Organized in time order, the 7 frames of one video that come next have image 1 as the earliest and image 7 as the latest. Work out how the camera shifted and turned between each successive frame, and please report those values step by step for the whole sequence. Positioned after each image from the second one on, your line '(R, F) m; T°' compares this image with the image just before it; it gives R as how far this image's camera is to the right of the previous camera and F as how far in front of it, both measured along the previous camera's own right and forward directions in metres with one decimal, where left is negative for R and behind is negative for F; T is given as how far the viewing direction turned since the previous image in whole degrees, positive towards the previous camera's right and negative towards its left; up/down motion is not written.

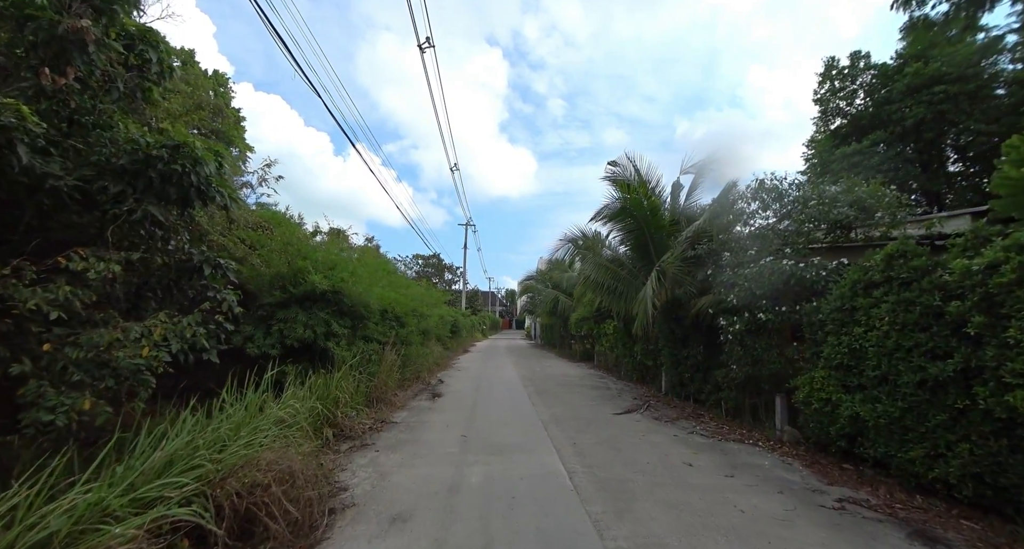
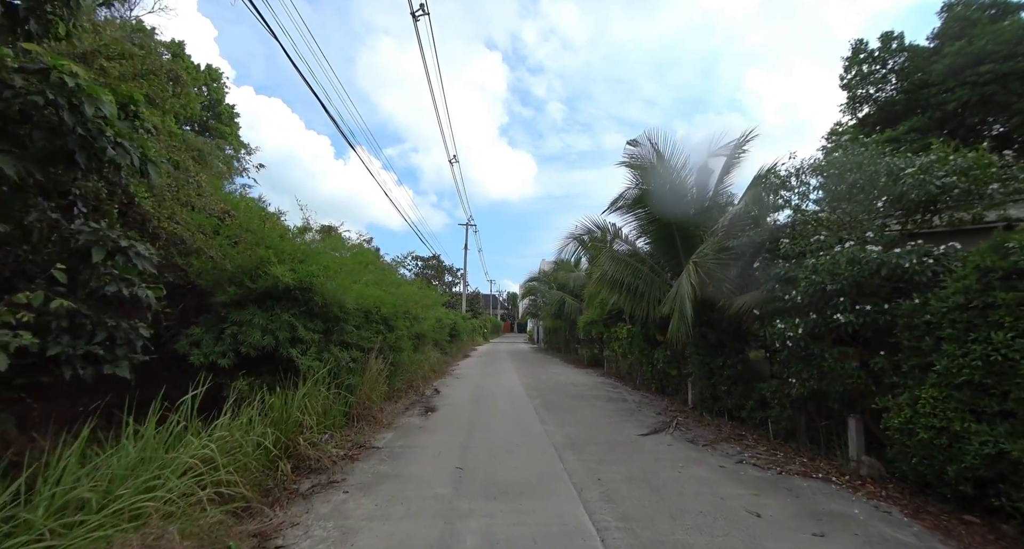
(-0.1, +1.2) m; 0°
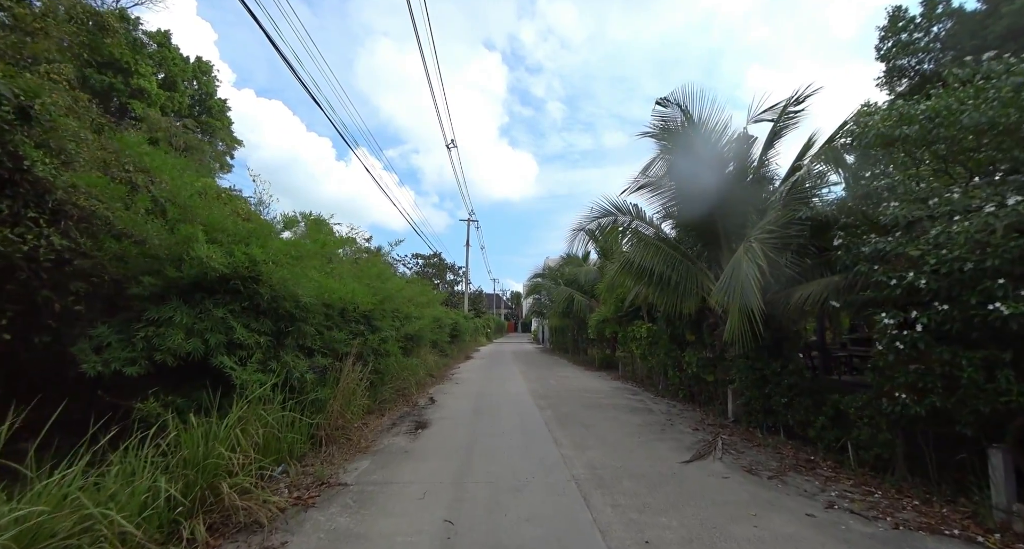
(0.0, +1.3) m; 0°
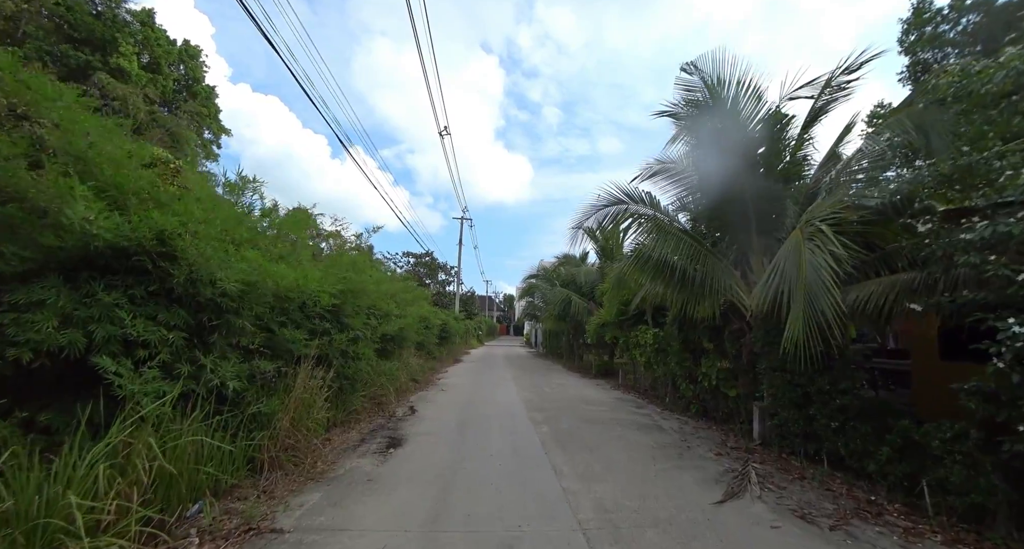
(0.0, +1.0) m; +1°
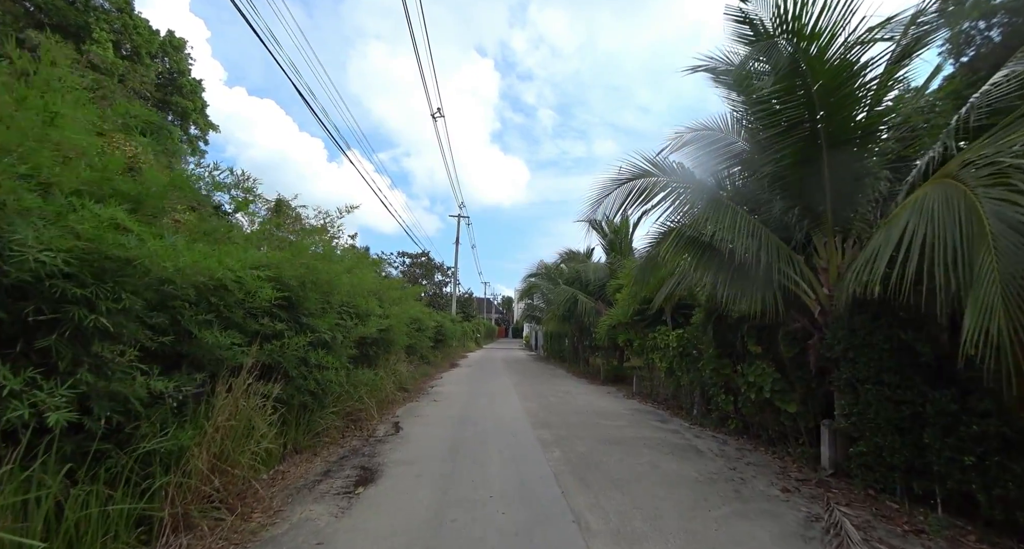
(-0.1, +1.3) m; 0°
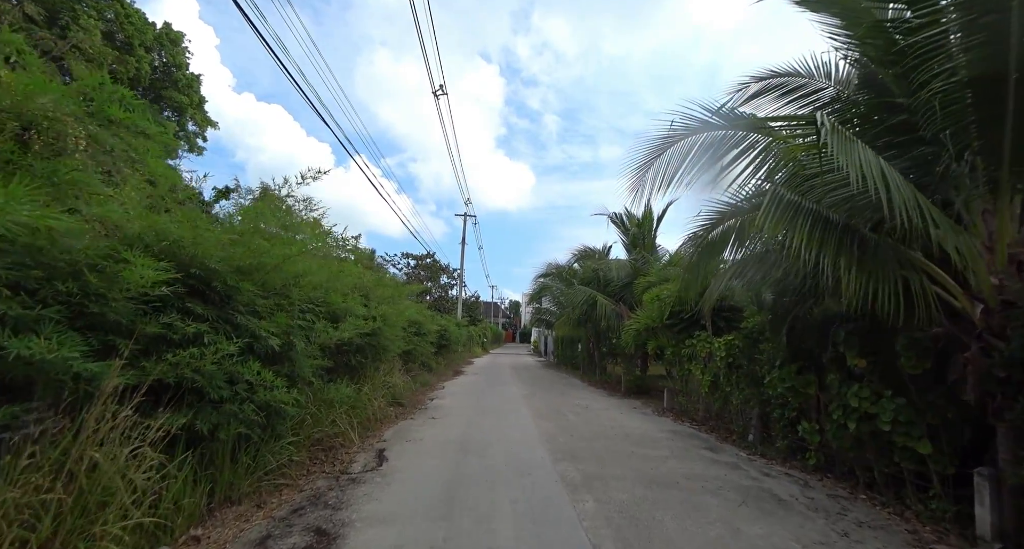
(-0.1, +1.4) m; -1°
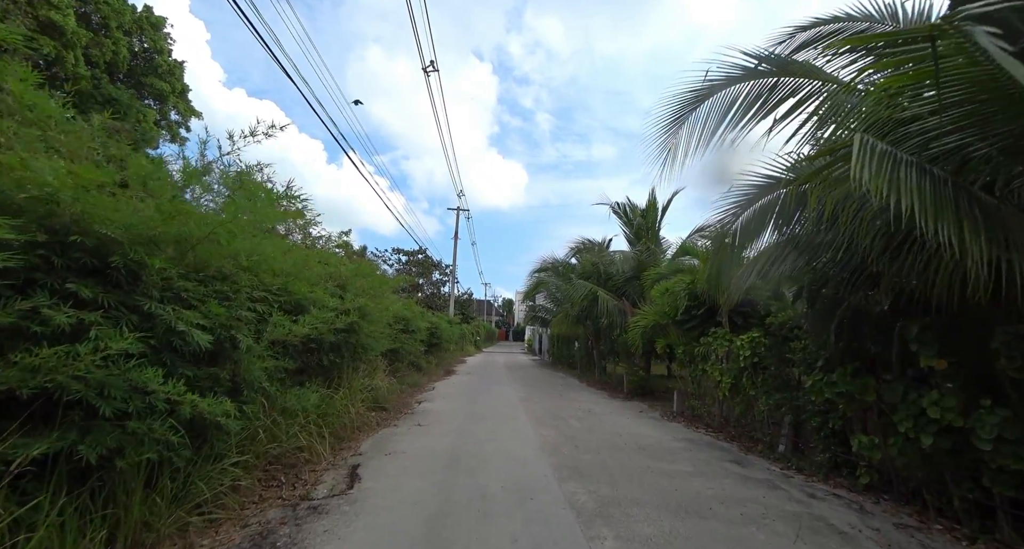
(-0.1, +0.8) m; +1°
